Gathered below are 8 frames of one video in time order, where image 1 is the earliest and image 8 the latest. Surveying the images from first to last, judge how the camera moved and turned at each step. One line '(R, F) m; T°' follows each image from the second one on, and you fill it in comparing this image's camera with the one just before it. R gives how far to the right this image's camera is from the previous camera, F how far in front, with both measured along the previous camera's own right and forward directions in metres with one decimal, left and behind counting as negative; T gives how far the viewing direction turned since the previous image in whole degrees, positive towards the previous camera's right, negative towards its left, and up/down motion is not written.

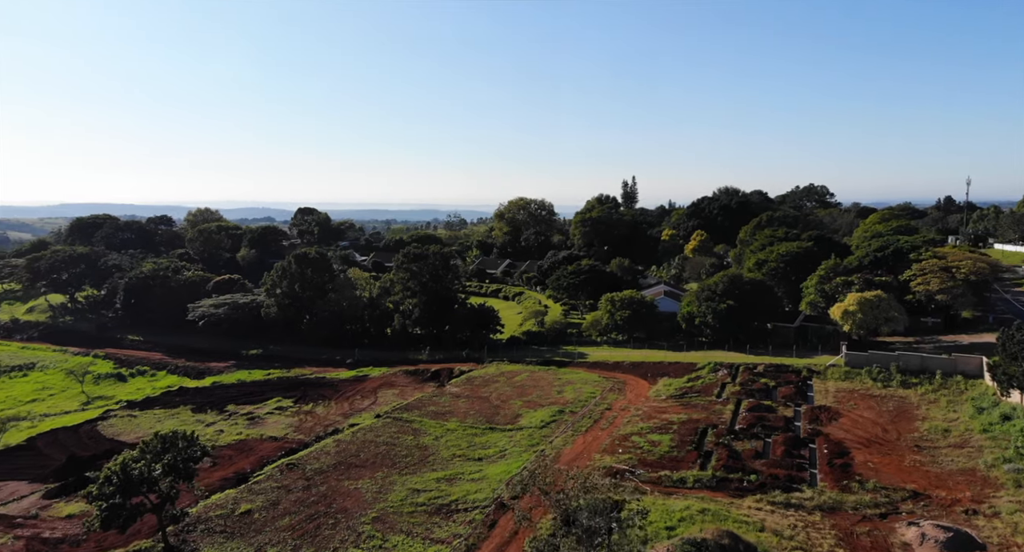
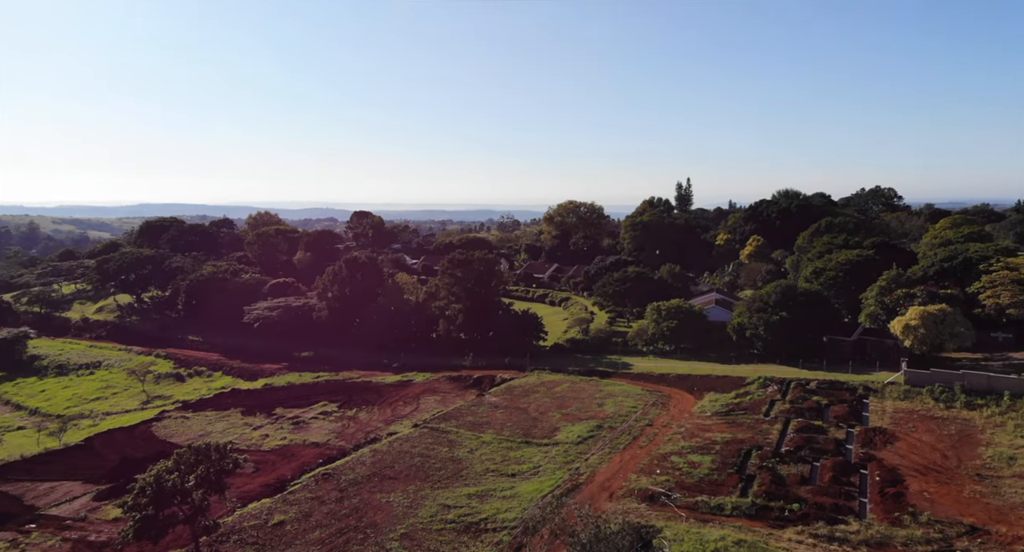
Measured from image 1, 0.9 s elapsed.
(+1.0, +0.6) m; -5°
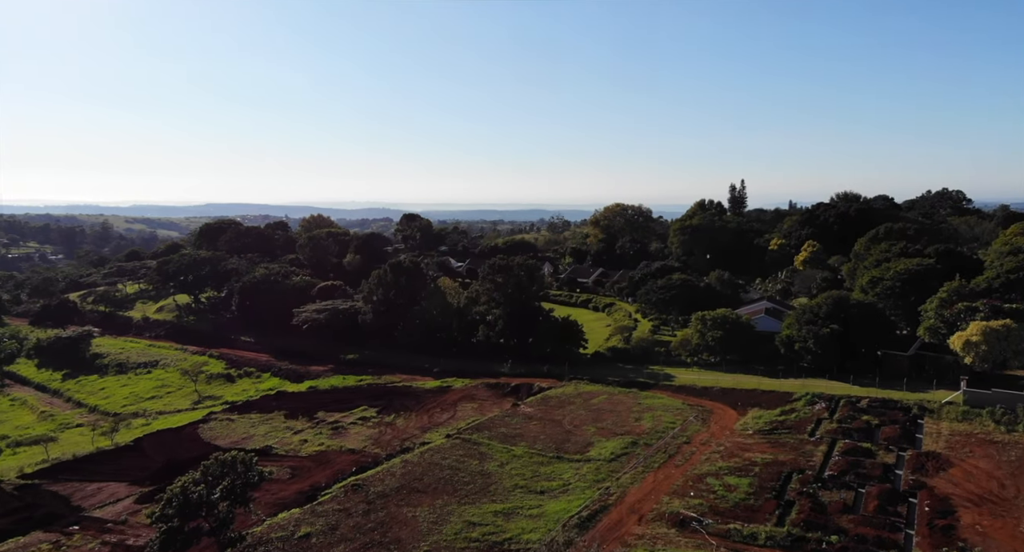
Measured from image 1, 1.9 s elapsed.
(+1.1, +0.7) m; -4°
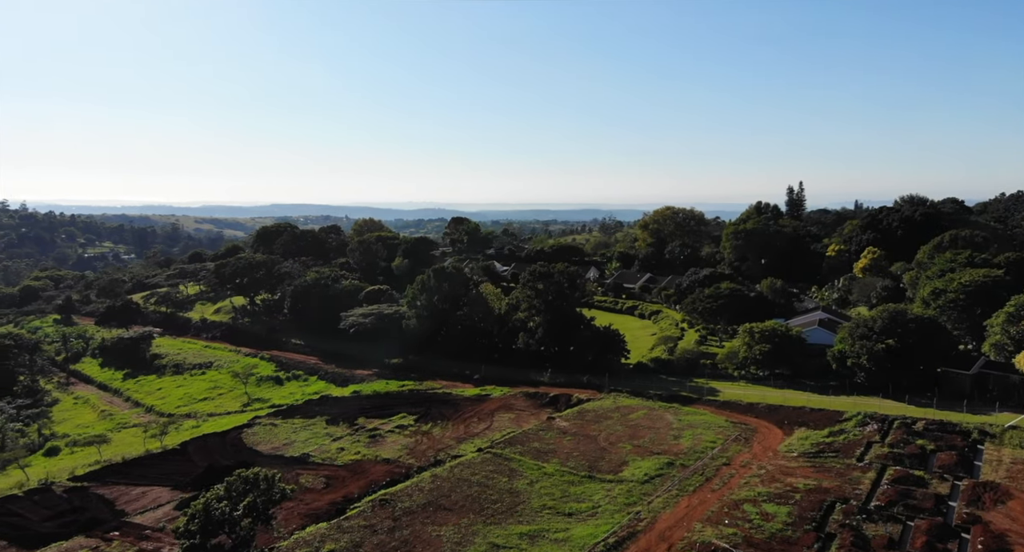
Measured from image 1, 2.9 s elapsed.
(+1.2, +0.8) m; -5°
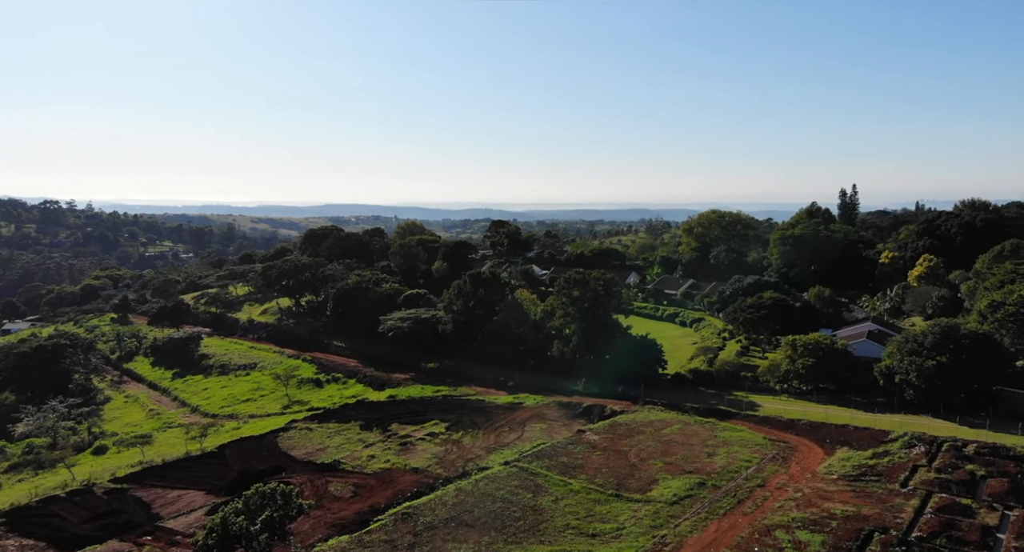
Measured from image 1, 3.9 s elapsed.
(+1.0, +0.7) m; -4°
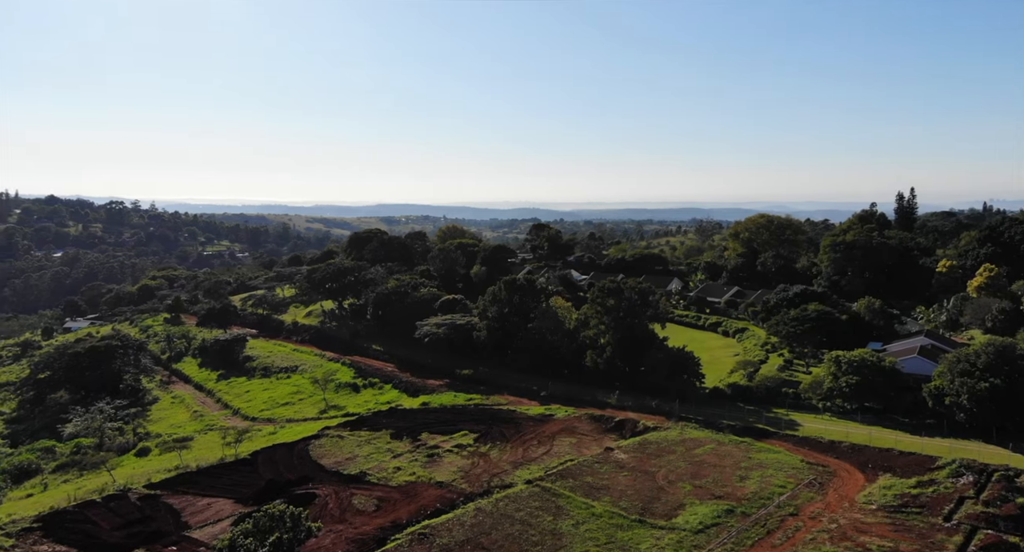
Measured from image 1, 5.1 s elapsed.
(+1.3, +0.9) m; -4°
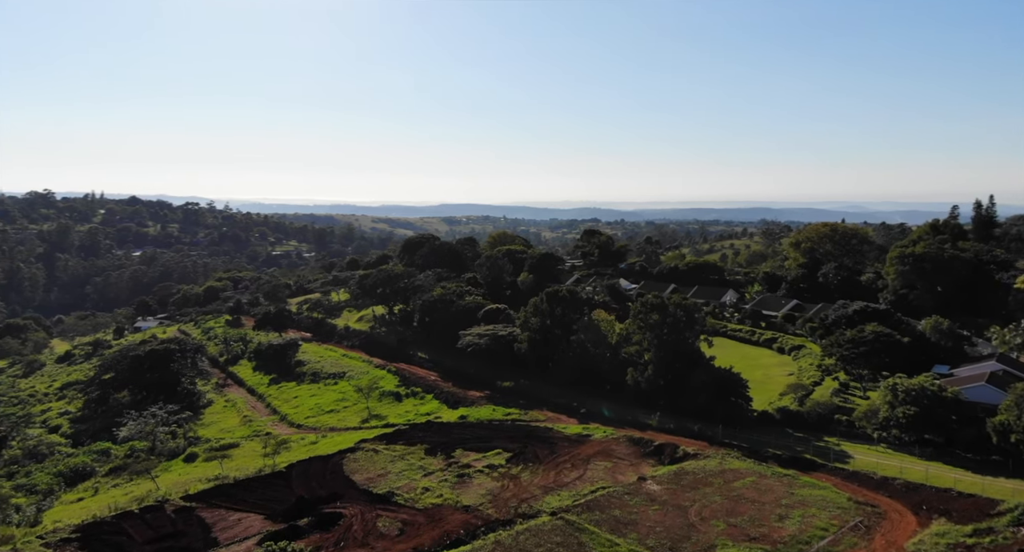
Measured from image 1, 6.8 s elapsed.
(+1.8, +1.4) m; -5°
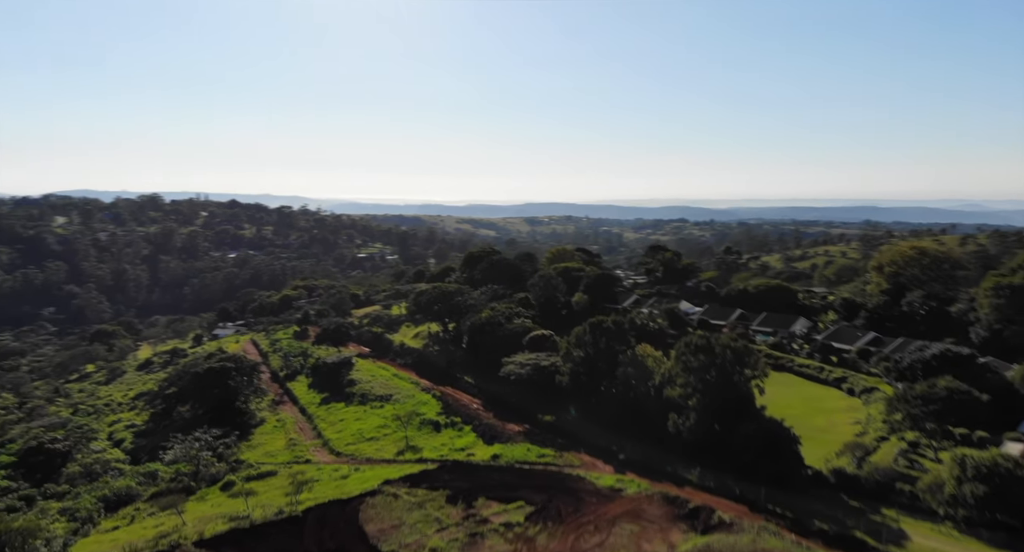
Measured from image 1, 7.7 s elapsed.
(+3.6, +3.9) m; -7°
